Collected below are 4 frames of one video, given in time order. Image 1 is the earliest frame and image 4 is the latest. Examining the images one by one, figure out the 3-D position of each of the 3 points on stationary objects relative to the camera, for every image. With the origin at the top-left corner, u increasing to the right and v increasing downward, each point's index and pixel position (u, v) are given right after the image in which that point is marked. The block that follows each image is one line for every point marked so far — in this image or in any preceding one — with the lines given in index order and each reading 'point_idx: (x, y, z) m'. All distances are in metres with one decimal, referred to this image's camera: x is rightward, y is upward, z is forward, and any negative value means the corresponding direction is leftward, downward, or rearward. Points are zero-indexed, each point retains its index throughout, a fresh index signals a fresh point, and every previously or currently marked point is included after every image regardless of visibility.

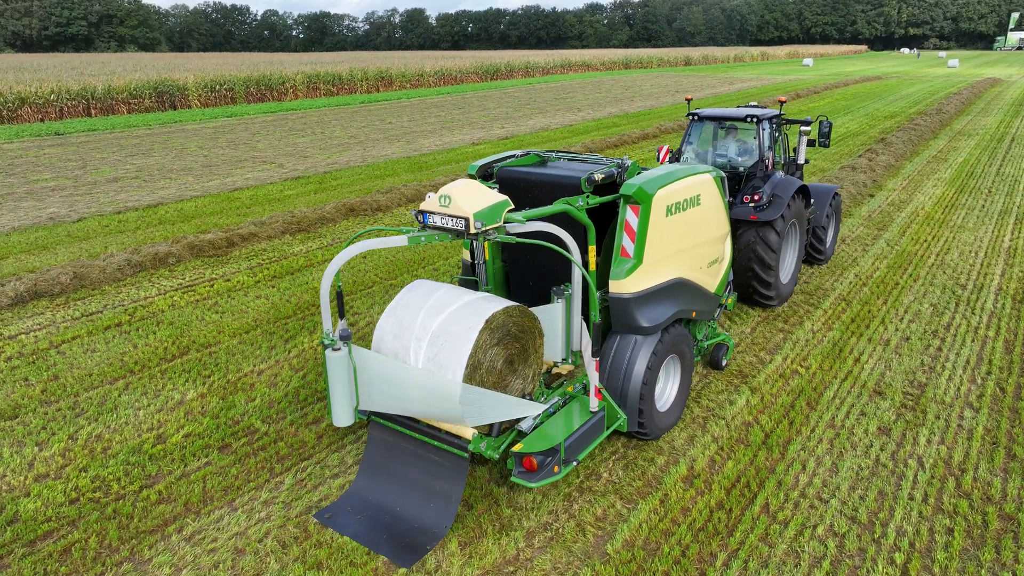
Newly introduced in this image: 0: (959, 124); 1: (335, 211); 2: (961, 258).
0: (+11.5, +4.2, +18.0) m
1: (-2.4, +1.0, +9.4) m
2: (+4.7, +0.3, +7.4) m
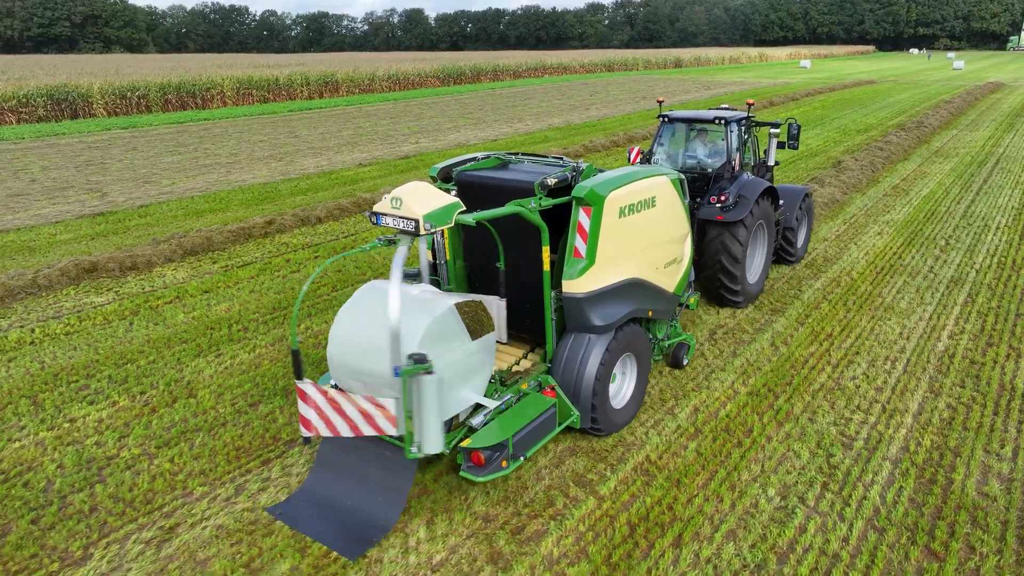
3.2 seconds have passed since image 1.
0: (+9.5, +3.2, +15.5) m
1: (-4.6, +0.1, +7.1) m
2: (+2.5, -0.6, +5.0) m
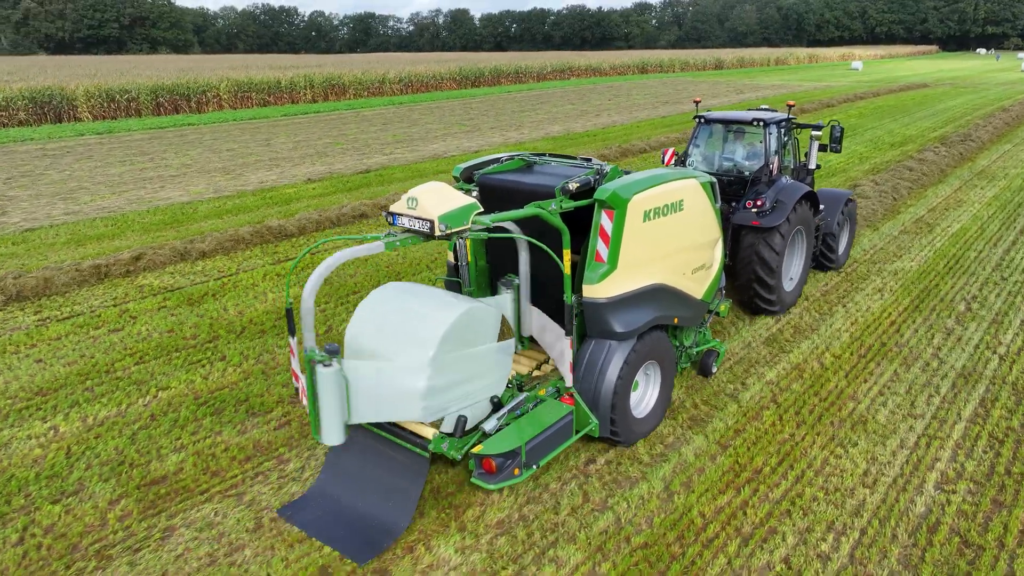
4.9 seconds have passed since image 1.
0: (+9.0, +2.4, +13.2) m
1: (-5.6, -0.3, +5.8) m
2: (+1.3, -1.2, +3.2) m
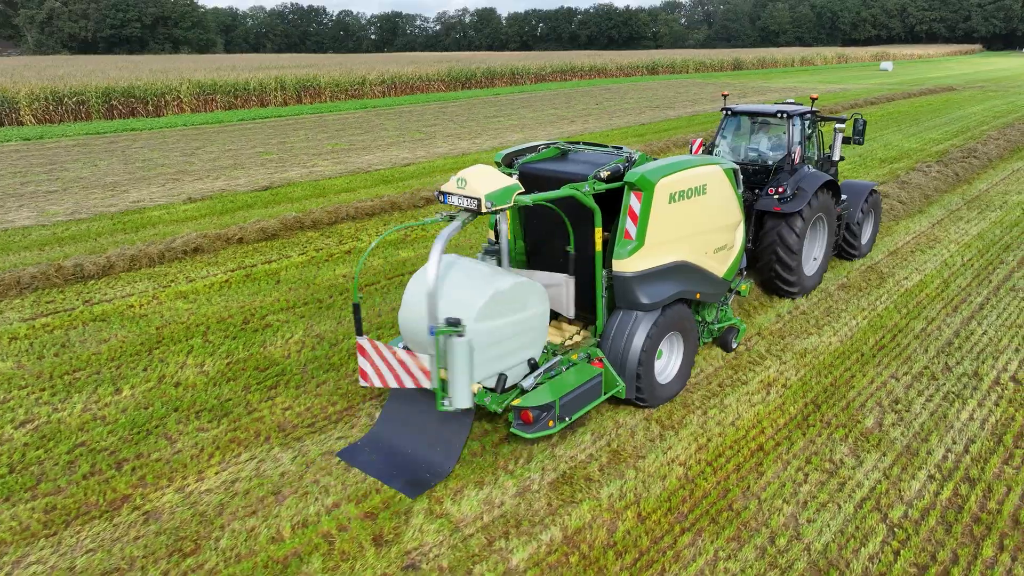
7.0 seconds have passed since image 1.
0: (+7.6, +1.7, +11.2) m
1: (-7.4, -0.8, +4.4) m
2: (-0.6, -1.9, +1.5) m
